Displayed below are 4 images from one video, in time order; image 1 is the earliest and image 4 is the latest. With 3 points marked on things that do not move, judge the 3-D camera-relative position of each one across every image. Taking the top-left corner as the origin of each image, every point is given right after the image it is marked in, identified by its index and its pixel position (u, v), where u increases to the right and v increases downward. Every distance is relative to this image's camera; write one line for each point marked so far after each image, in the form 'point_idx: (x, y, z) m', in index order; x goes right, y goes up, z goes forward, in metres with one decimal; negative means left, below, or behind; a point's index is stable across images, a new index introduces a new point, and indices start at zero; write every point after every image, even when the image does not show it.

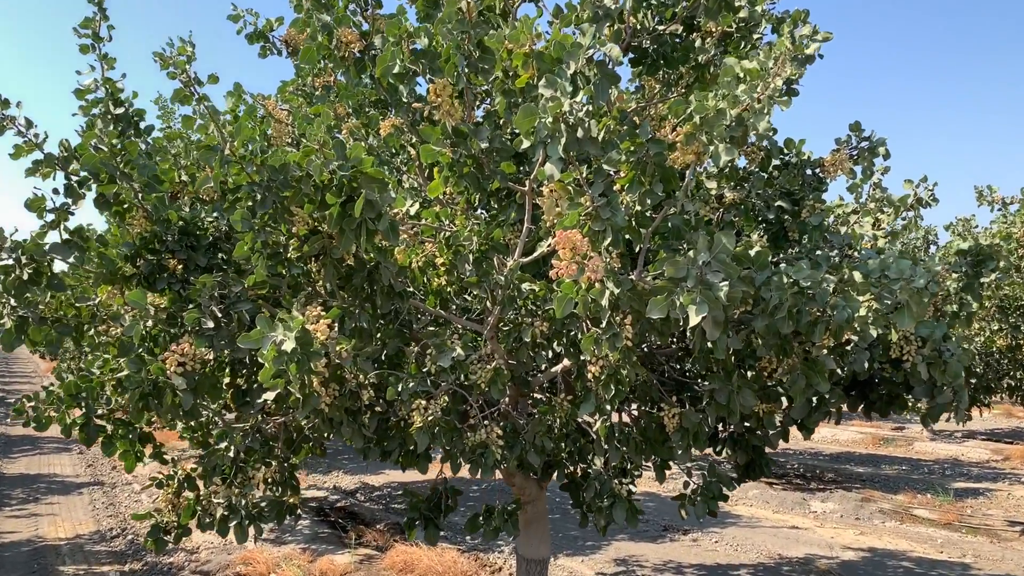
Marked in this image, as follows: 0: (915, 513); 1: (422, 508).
0: (+4.0, -2.2, +8.8) m
1: (-0.4, -1.0, +4.1) m
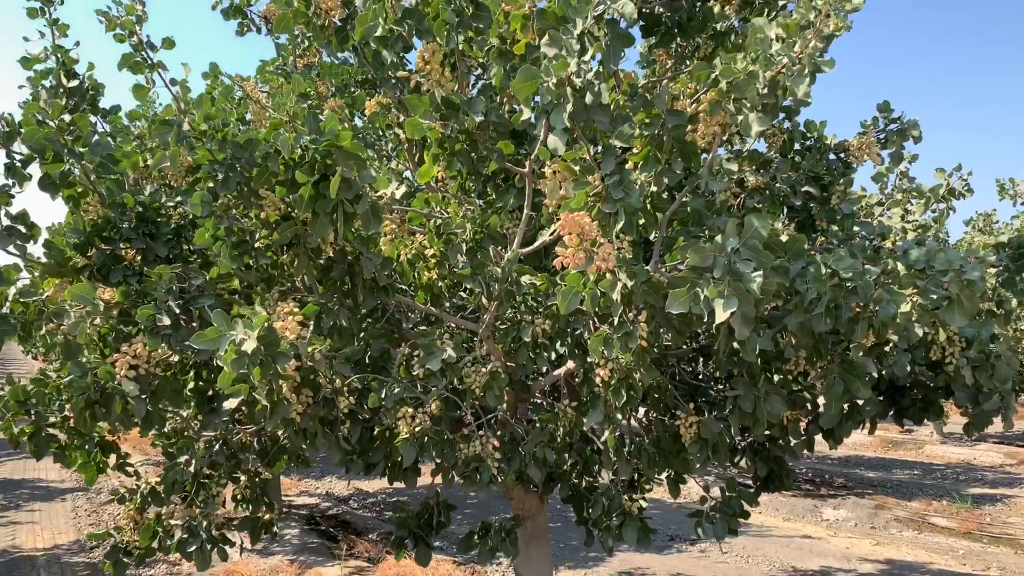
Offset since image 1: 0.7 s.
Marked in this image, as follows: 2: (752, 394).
0: (+4.0, -2.2, +8.4) m
1: (-0.4, -1.0, +3.8) m
2: (+0.8, -0.3, +2.9) m
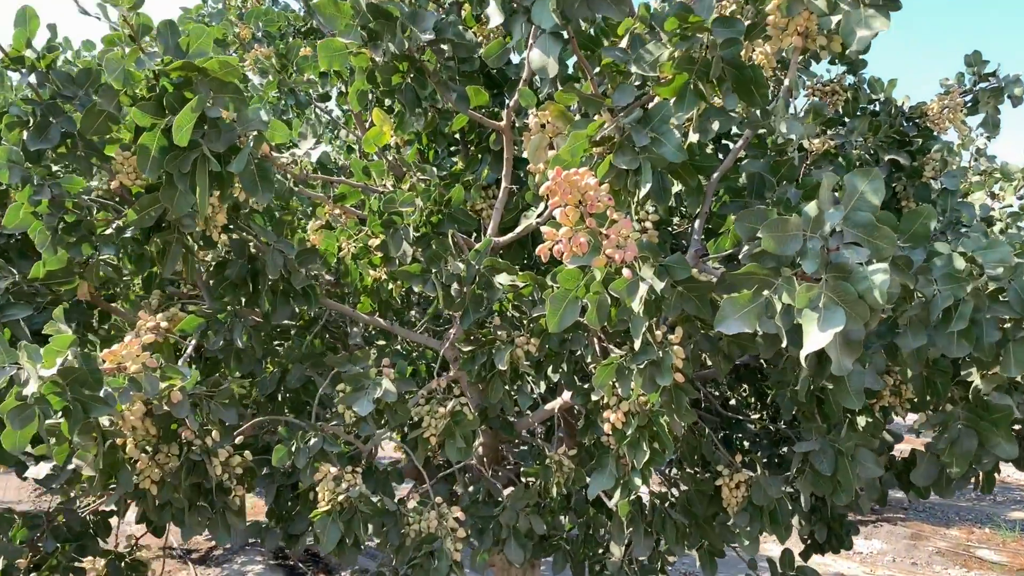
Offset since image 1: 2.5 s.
0: (+3.9, -2.2, +7.5) m
1: (-0.5, -1.0, +2.8) m
2: (+0.7, -0.4, +2.0) m
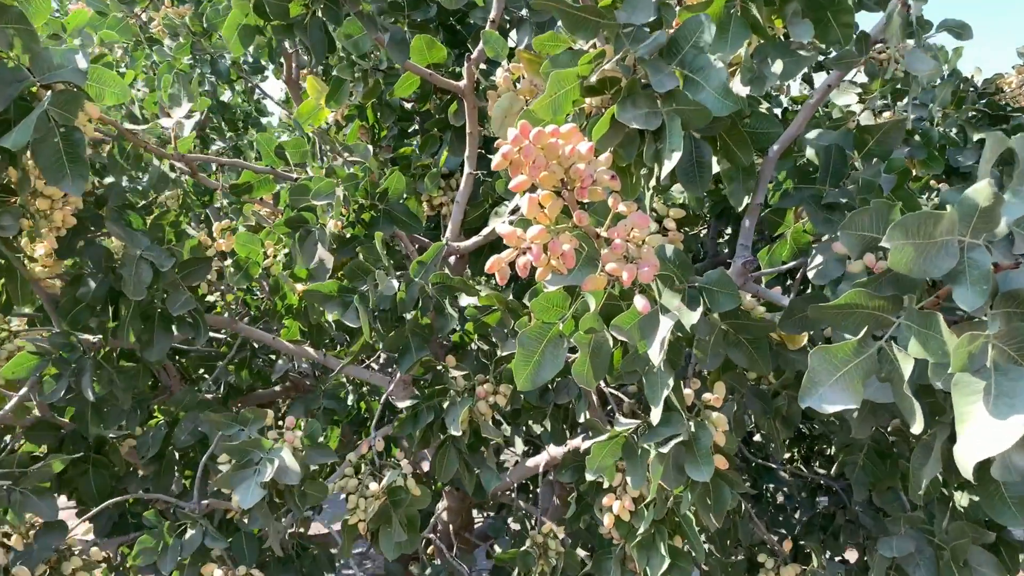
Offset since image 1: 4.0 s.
0: (+3.9, -2.3, +6.9) m
1: (-0.6, -1.1, +2.2) m
2: (+0.6, -0.4, +1.4) m
